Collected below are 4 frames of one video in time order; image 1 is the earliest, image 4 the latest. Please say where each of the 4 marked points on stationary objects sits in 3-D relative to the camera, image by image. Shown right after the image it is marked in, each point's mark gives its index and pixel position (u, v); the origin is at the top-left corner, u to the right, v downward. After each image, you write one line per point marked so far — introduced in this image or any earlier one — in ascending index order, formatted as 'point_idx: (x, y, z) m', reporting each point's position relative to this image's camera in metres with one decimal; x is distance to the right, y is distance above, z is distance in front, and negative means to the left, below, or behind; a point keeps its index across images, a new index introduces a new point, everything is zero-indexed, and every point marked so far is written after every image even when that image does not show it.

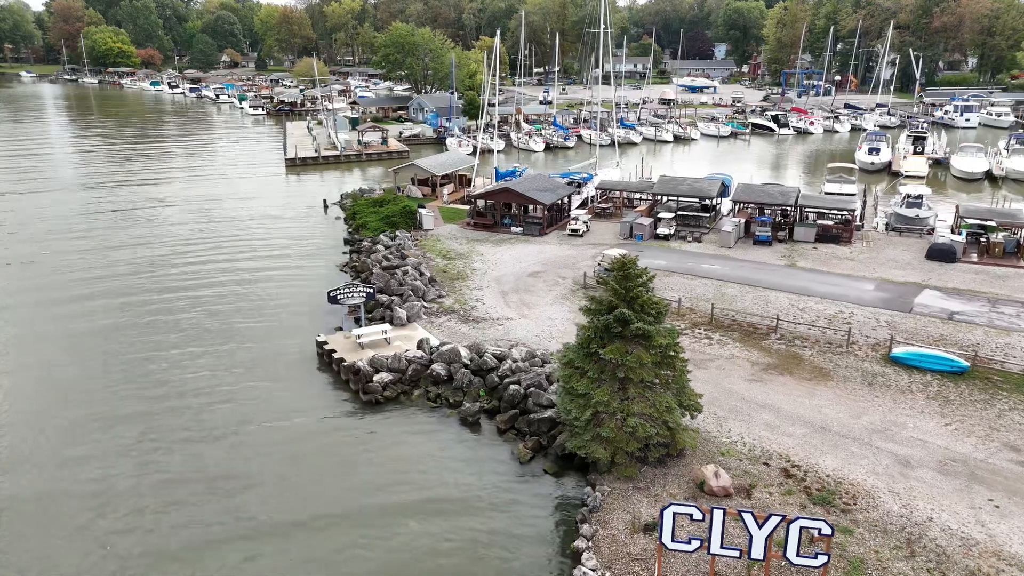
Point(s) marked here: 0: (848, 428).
0: (+7.4, -3.1, +18.6) m
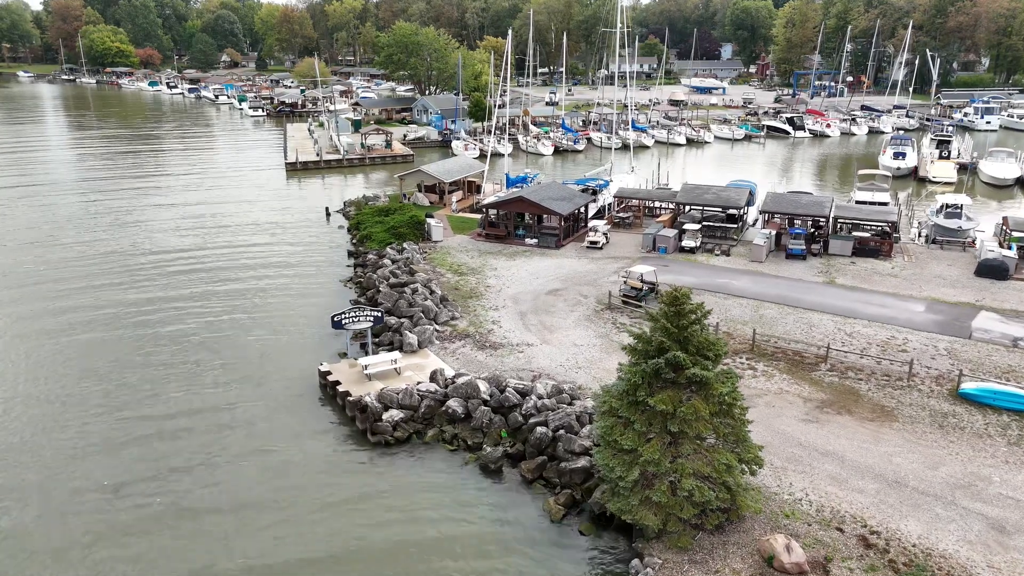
0: (+8.0, -3.7, +16.2) m
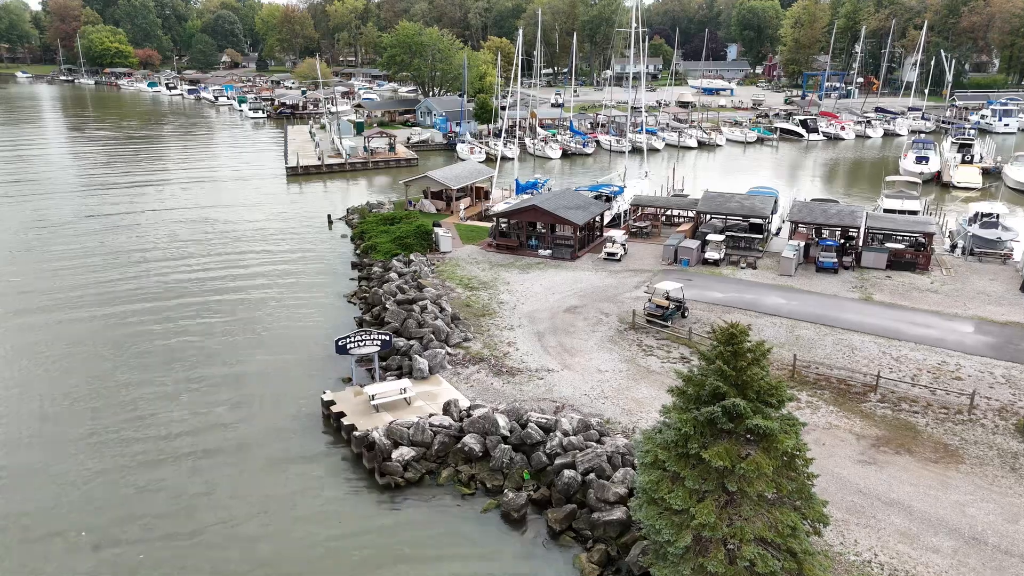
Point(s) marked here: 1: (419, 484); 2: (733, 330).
0: (+8.5, -4.3, +14.4) m
1: (-2.0, -4.1, +17.7) m
2: (+3.3, -0.6, +12.6) m
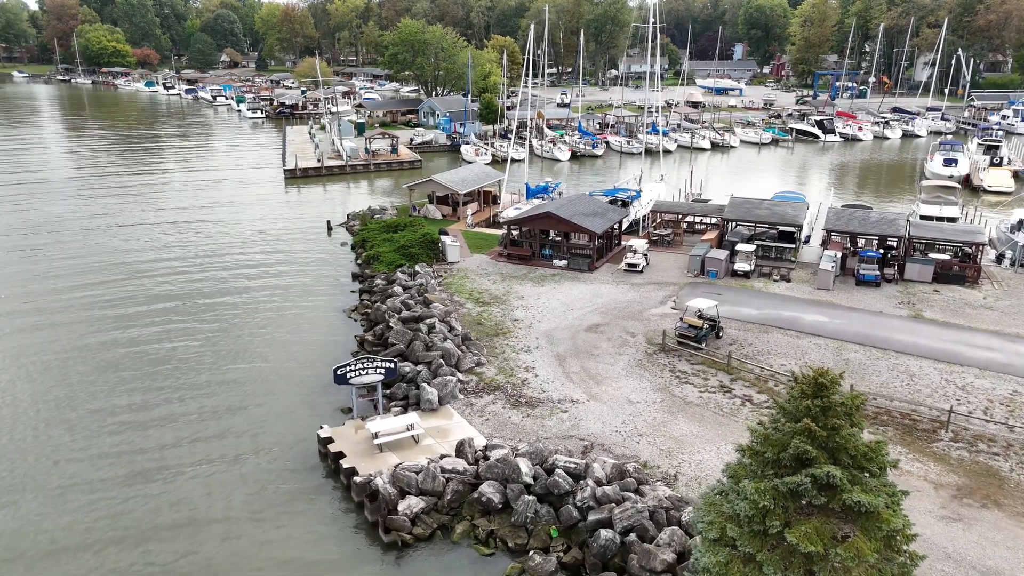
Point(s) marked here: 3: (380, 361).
0: (+8.9, -4.8, +12.0) m
1: (-1.5, -4.6, +15.4) m
2: (+3.7, -1.1, +10.2) m
3: (-3.1, -1.7, +19.8) m
